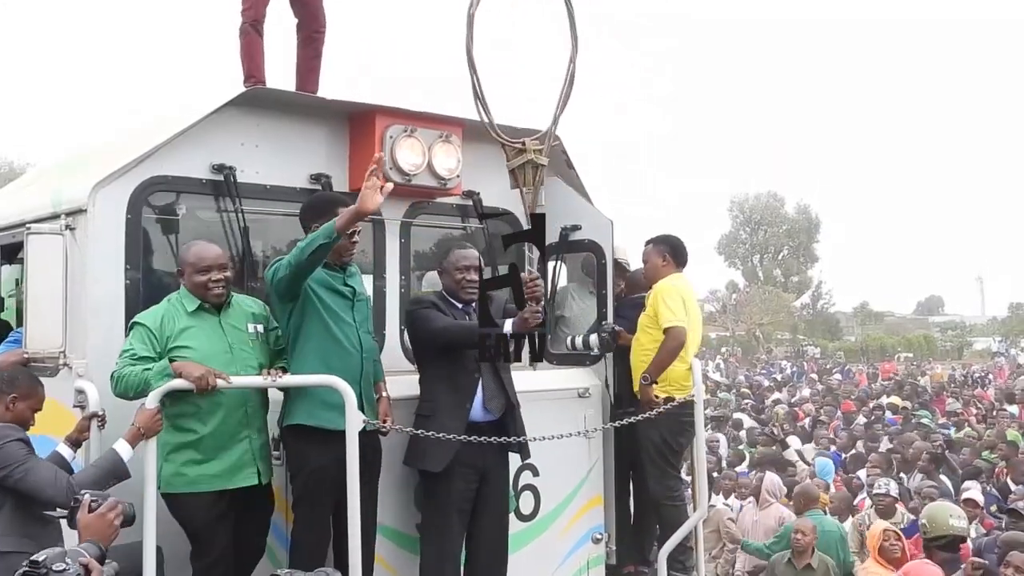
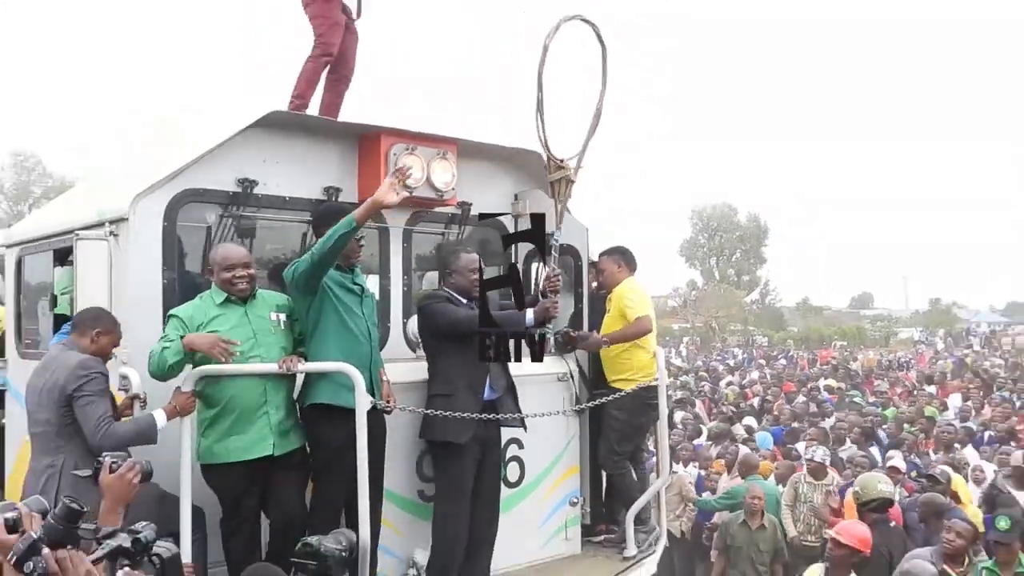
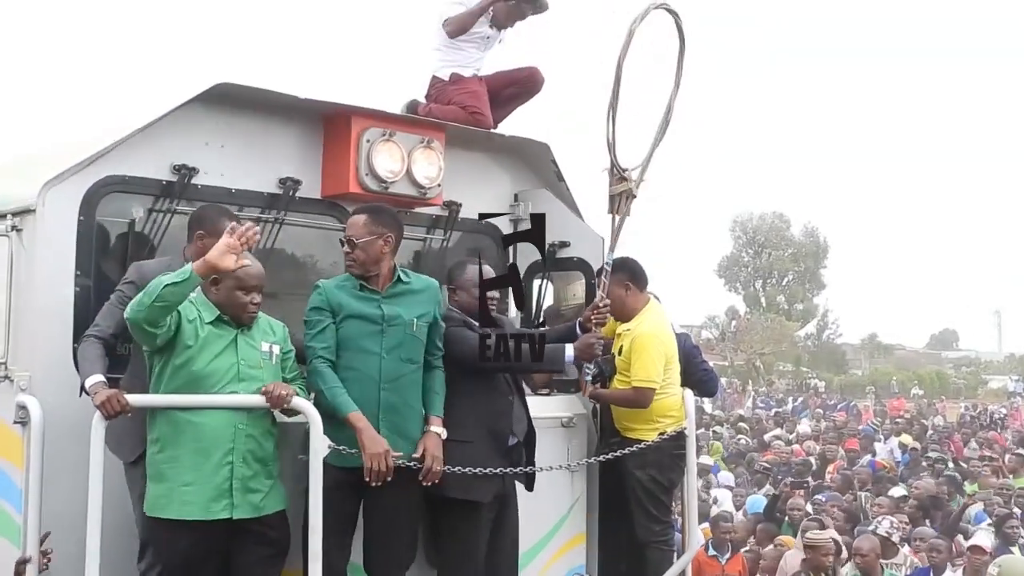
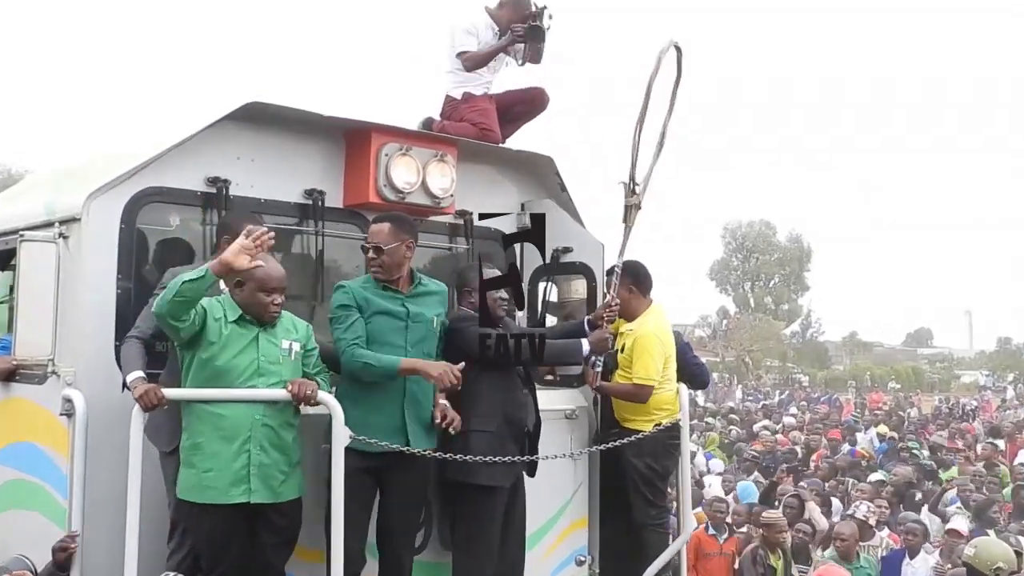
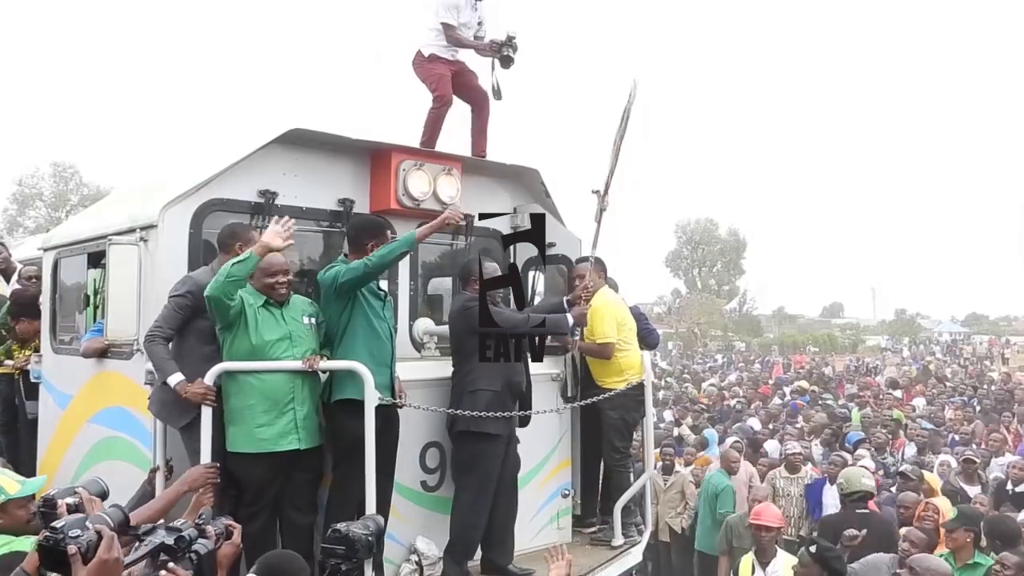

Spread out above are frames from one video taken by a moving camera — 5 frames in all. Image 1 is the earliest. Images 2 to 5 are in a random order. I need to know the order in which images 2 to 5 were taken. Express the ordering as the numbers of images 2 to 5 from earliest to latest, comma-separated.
2, 5, 4, 3
